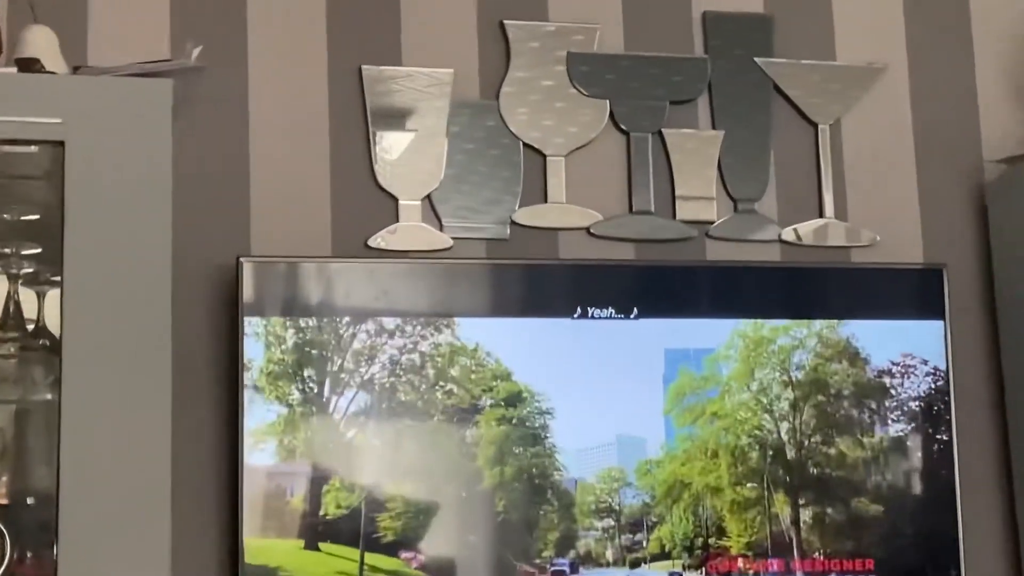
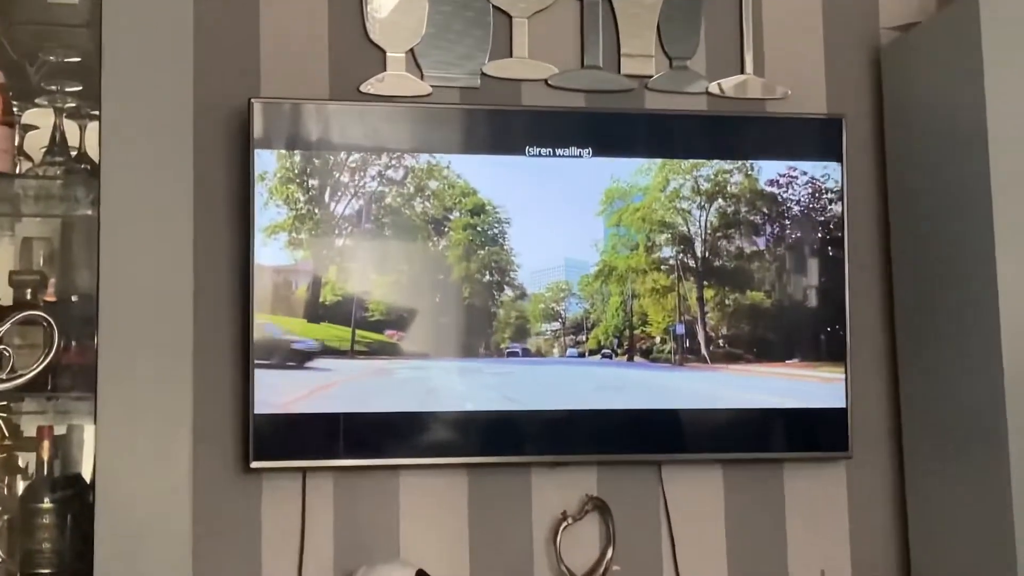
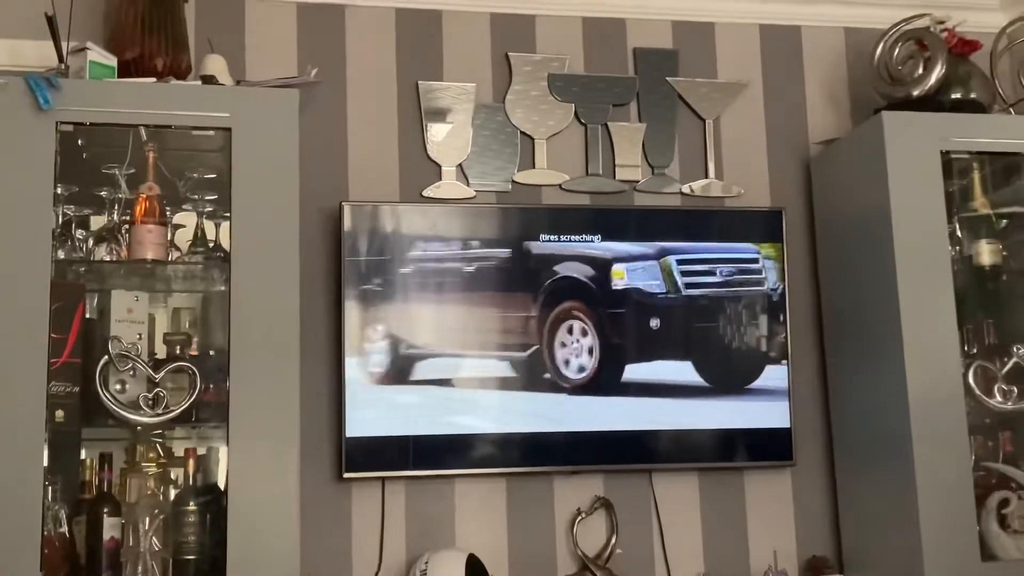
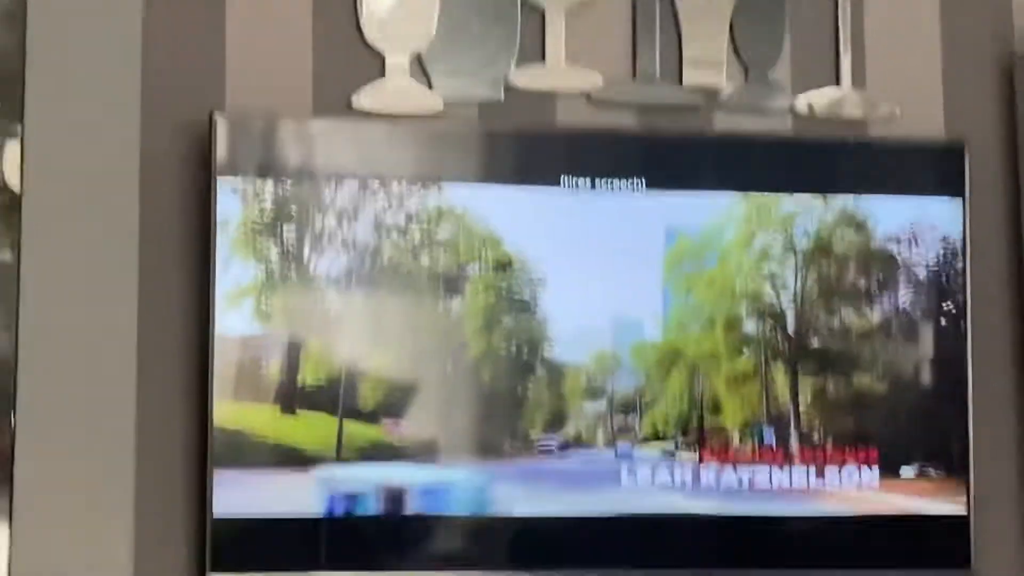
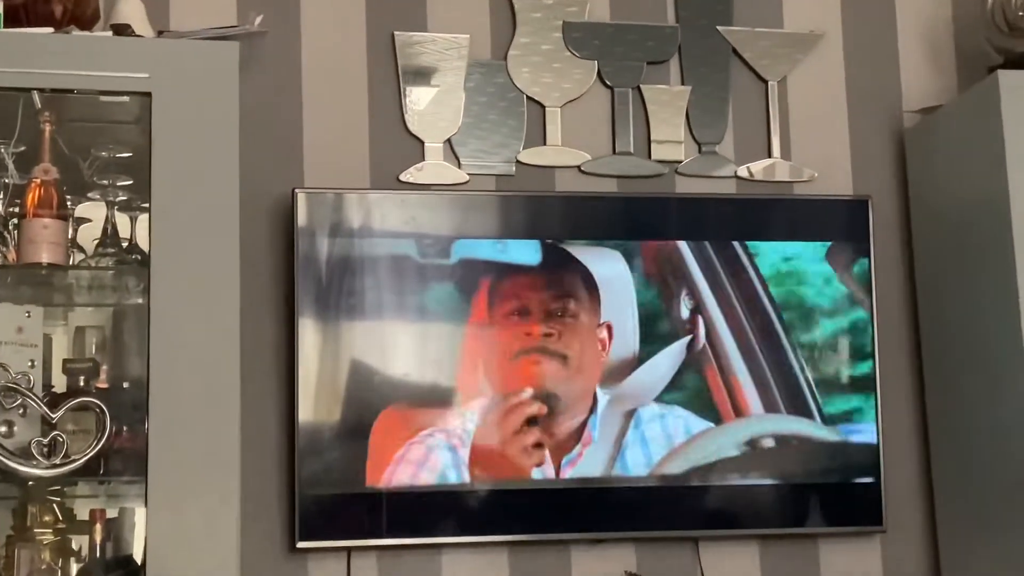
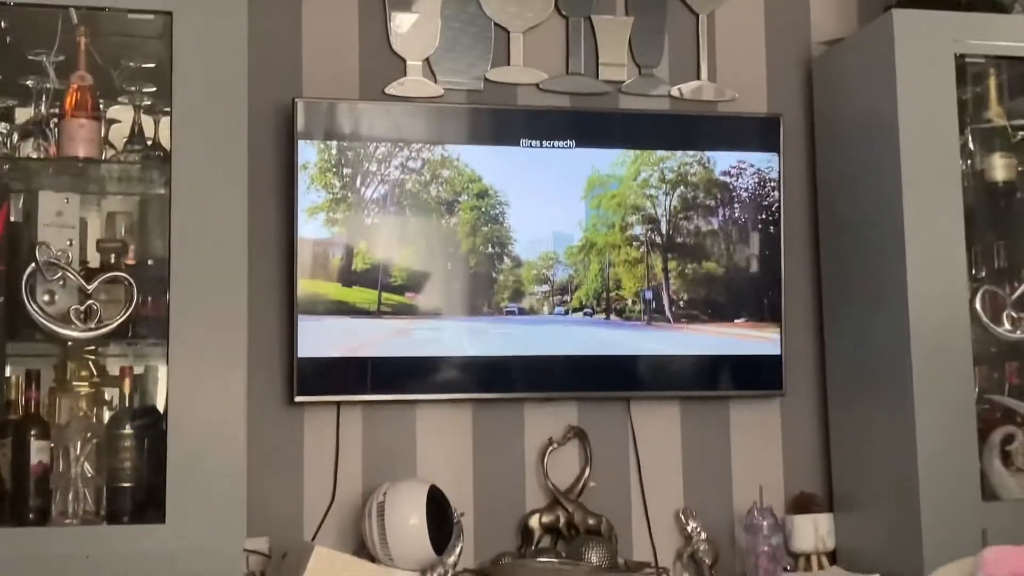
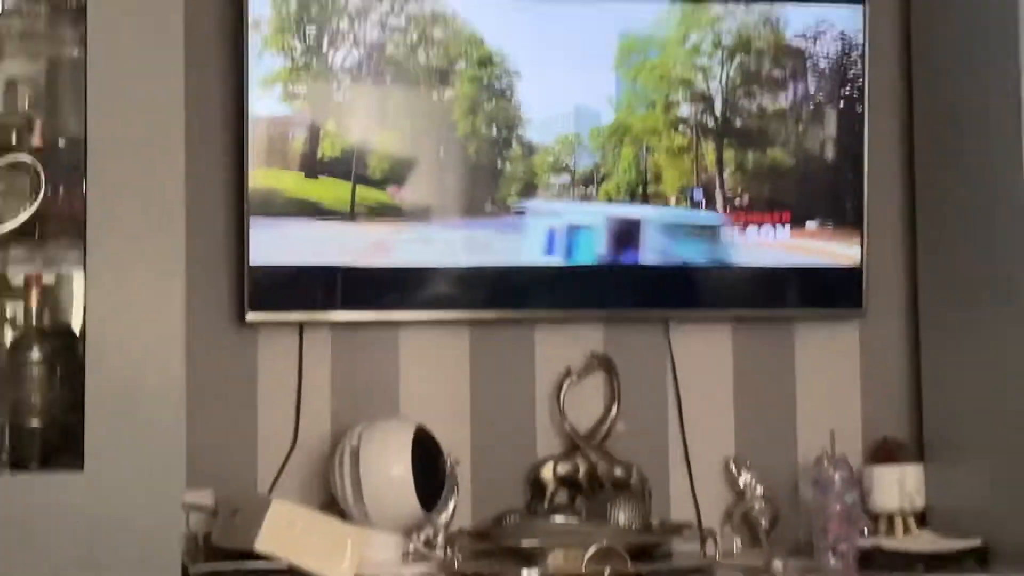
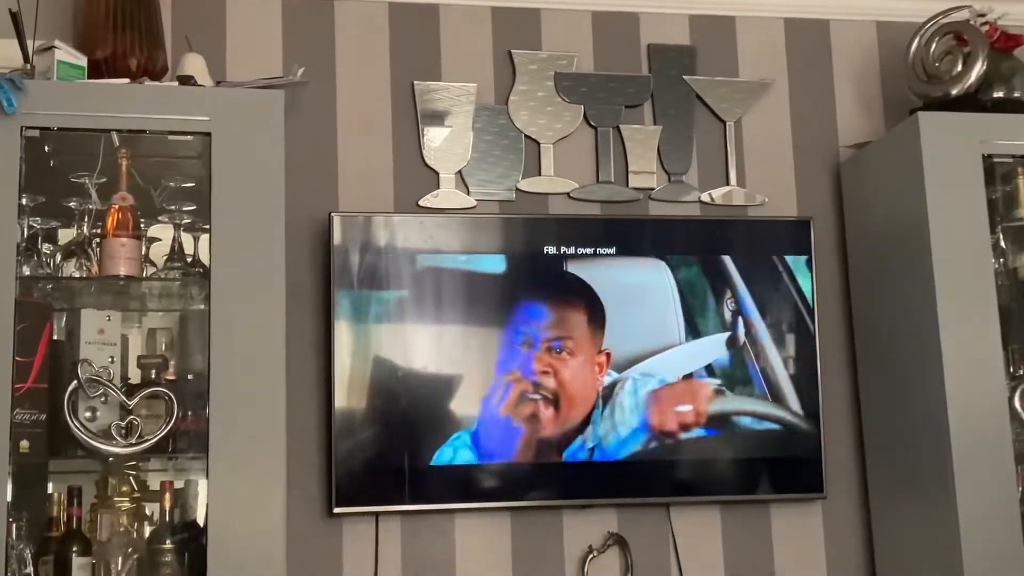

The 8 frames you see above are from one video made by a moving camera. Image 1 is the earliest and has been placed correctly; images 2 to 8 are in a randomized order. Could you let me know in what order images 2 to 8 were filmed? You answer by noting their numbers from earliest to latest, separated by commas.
4, 7, 6, 2, 3, 5, 8
